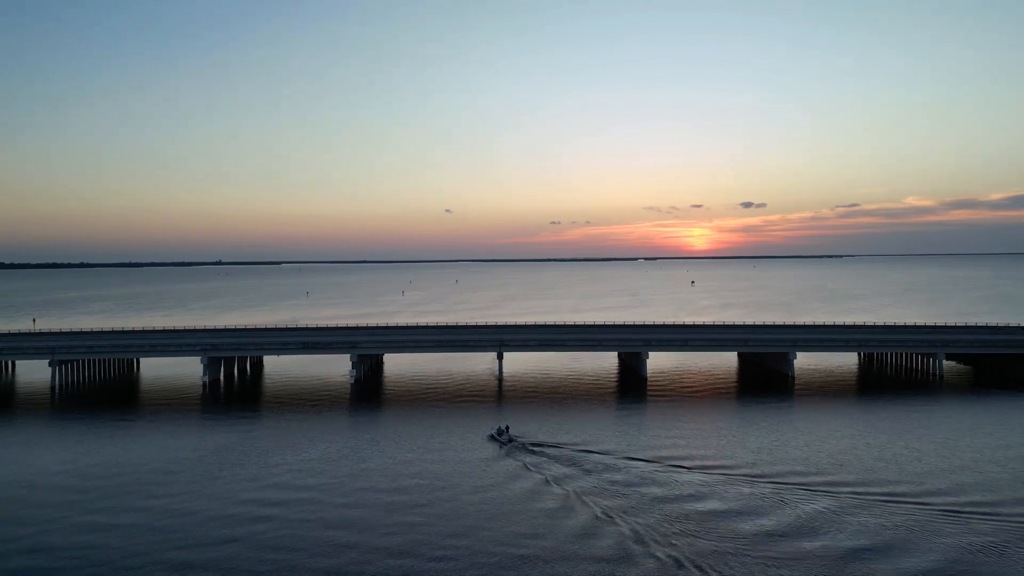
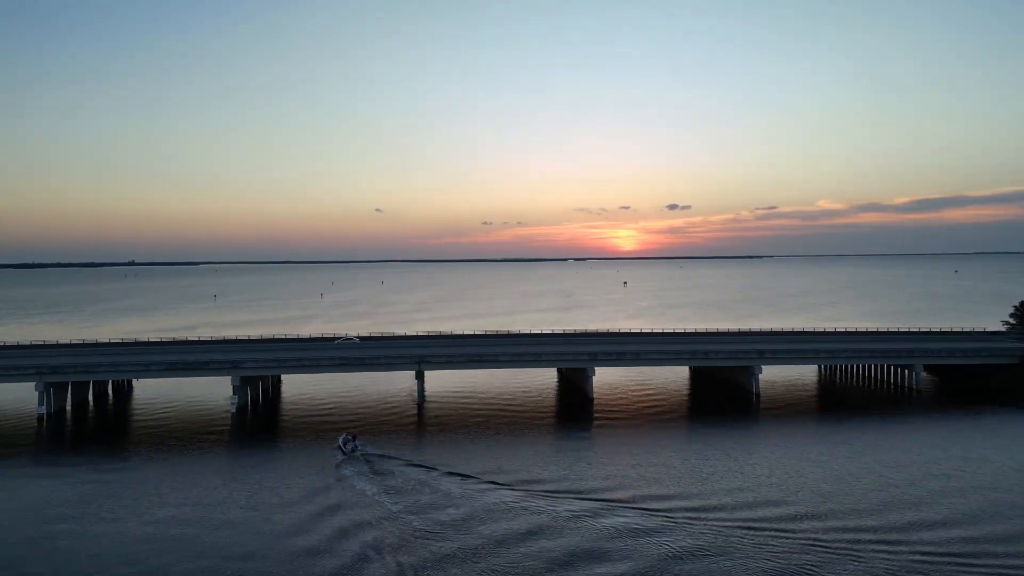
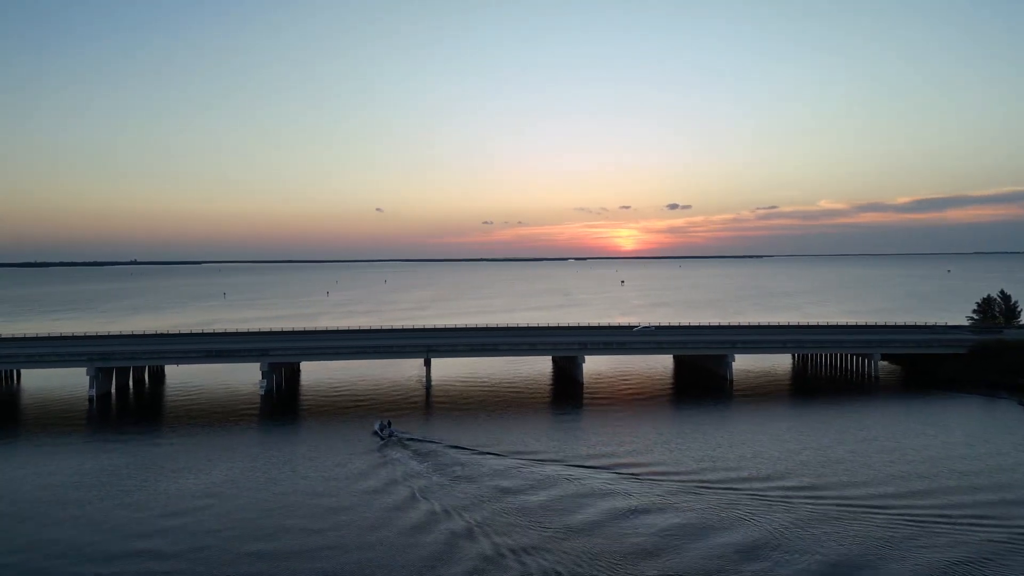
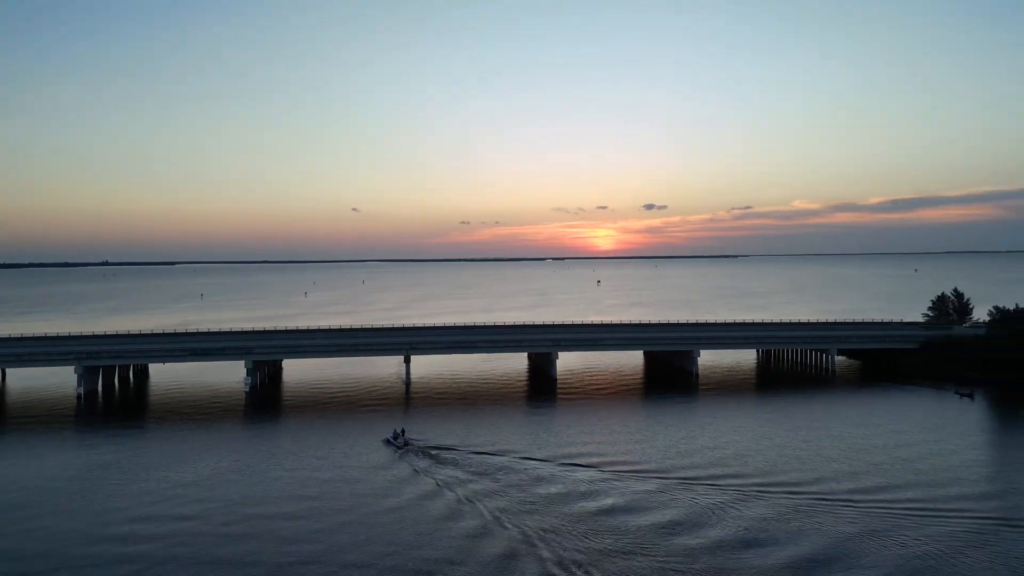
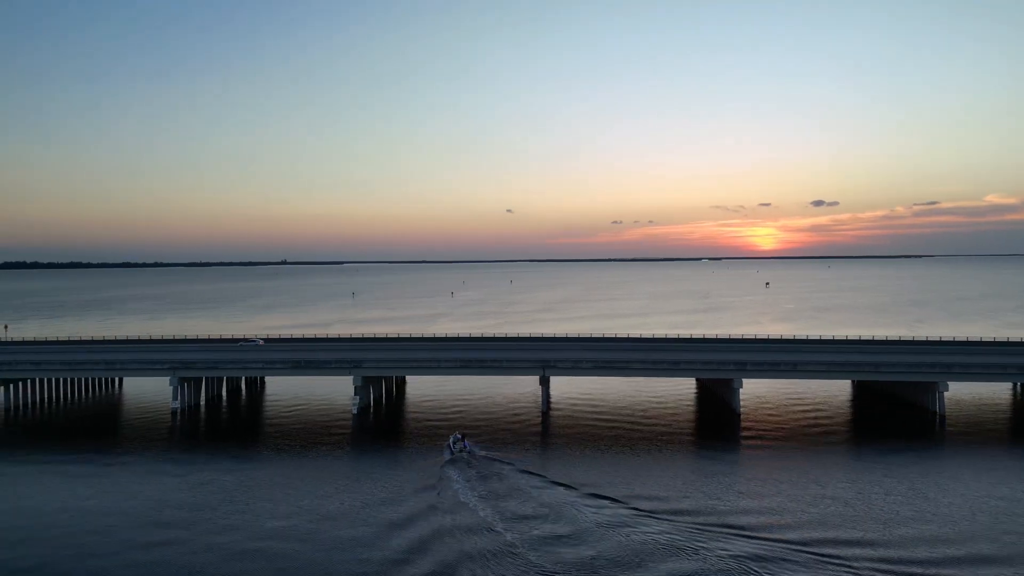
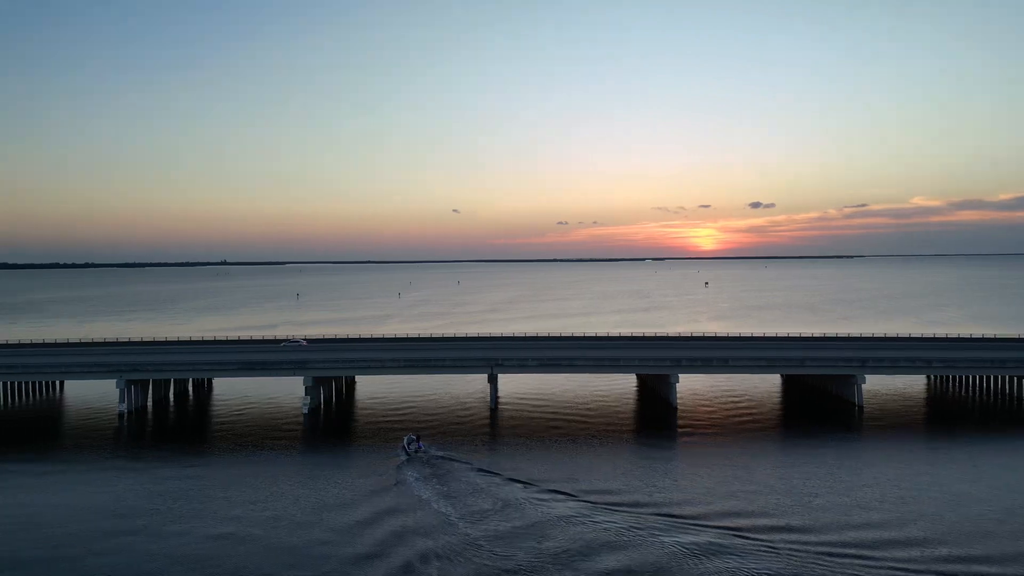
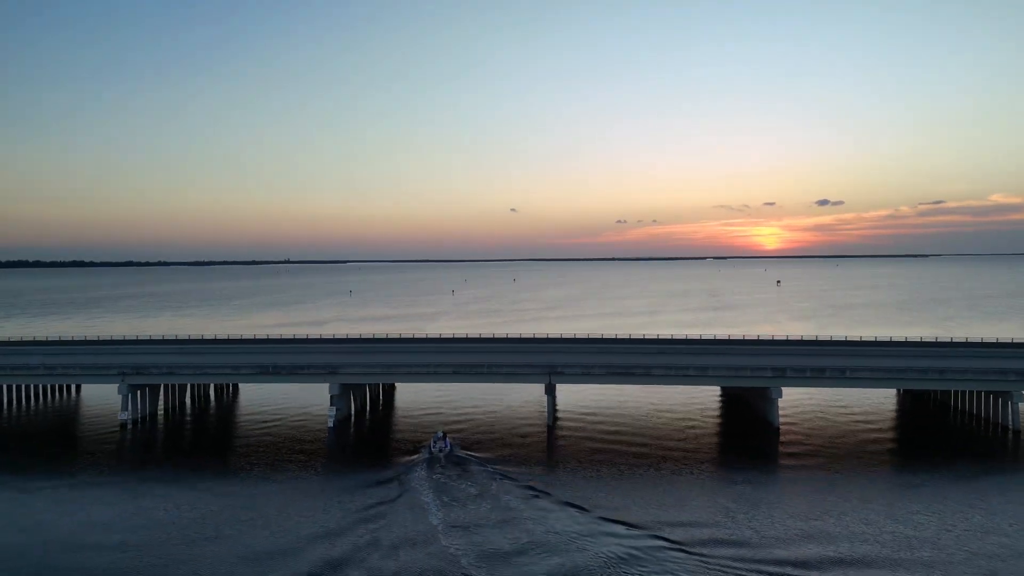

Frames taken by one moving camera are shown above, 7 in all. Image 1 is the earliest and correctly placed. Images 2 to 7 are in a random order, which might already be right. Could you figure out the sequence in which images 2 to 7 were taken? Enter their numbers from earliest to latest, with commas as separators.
4, 3, 2, 6, 5, 7
